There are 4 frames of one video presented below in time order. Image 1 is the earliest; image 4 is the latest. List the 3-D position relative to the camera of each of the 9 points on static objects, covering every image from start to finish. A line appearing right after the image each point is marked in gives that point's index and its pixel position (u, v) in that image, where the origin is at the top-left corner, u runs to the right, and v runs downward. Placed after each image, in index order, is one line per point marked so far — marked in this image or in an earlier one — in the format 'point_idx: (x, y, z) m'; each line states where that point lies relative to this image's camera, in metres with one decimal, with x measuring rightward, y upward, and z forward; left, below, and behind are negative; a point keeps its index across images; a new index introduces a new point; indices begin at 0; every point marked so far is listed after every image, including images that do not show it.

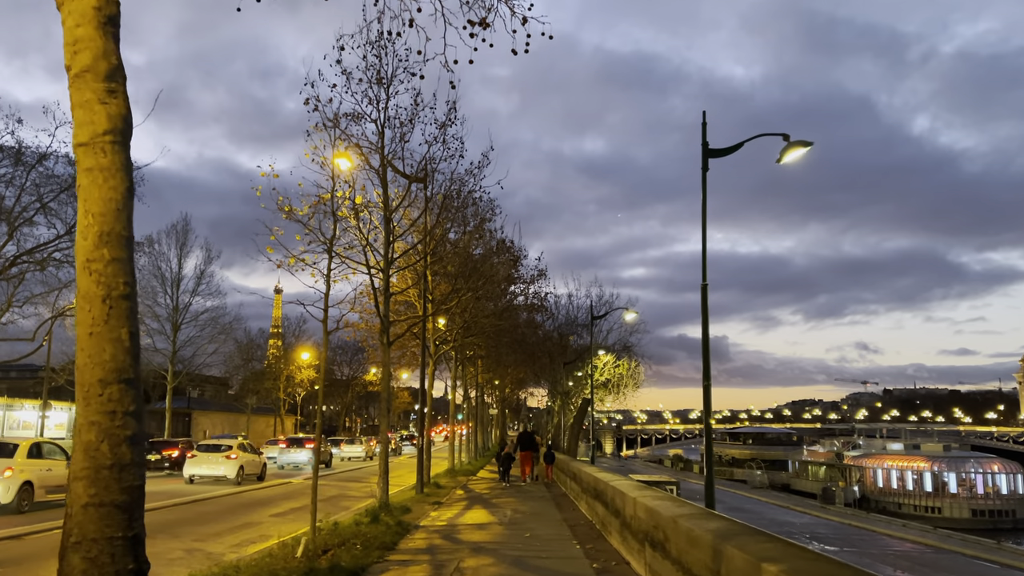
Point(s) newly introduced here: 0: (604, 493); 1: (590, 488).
0: (+1.1, -2.4, +8.5) m
1: (+1.1, -2.8, +10.2) m
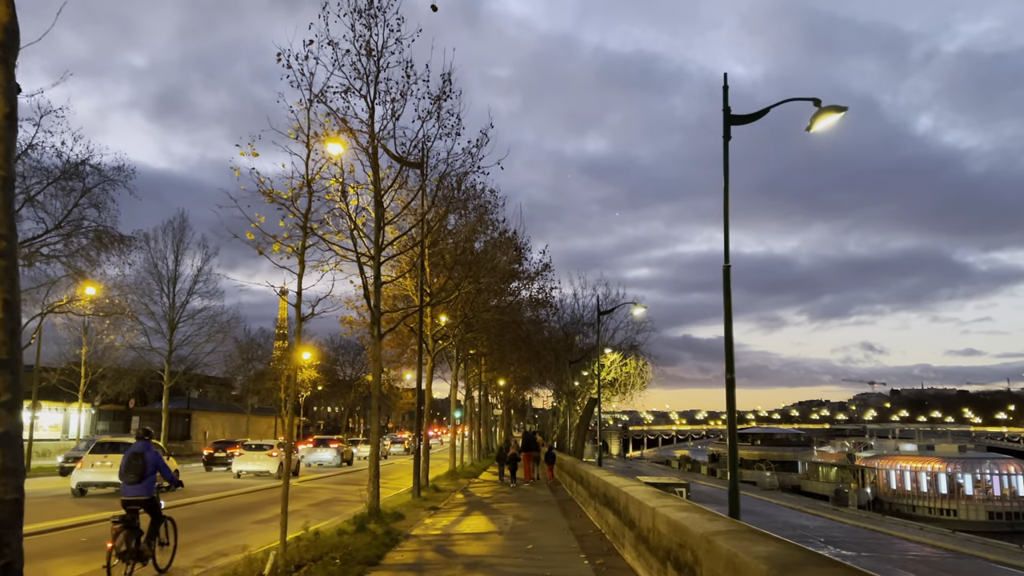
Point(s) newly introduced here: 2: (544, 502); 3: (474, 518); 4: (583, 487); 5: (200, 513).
0: (+1.1, -2.2, +7.6) m
1: (+1.1, -2.6, +9.4) m
2: (+0.6, -3.8, +13.2) m
3: (-0.5, -3.3, +10.5) m
4: (+1.1, -3.2, +12.0) m
5: (-5.0, -3.6, +11.8) m
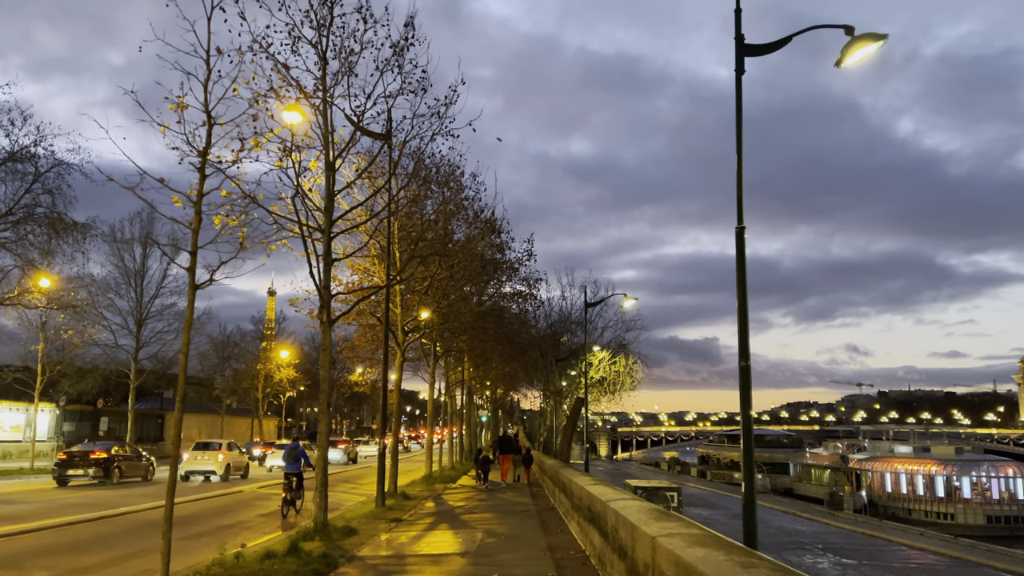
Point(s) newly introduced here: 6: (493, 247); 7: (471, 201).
0: (+0.8, -1.9, +6.2) m
1: (+0.8, -2.3, +7.9) m
2: (+0.2, -3.5, +11.8) m
3: (-0.9, -3.0, +9.1) m
4: (+0.8, -3.0, +10.6) m
5: (-5.4, -3.3, +10.3) m
6: (-0.5, +1.0, +18.7) m
7: (-0.9, +1.9, +16.5) m
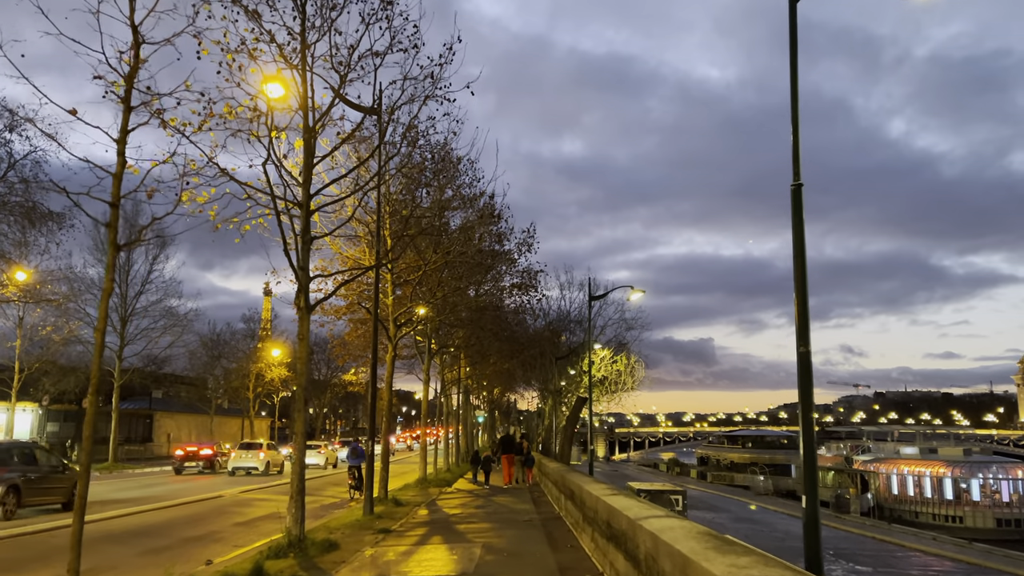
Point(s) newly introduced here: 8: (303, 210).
0: (+0.8, -1.7, +5.2) m
1: (+0.8, -2.1, +6.9) m
2: (+0.2, -3.3, +10.7) m
3: (-0.9, -2.8, +8.0) m
4: (+0.8, -2.8, +9.5) m
5: (-5.4, -3.1, +9.3) m
6: (-0.5, +1.2, +17.7) m
7: (-0.9, +2.1, +15.4) m
8: (-2.4, +0.9, +8.7) m
